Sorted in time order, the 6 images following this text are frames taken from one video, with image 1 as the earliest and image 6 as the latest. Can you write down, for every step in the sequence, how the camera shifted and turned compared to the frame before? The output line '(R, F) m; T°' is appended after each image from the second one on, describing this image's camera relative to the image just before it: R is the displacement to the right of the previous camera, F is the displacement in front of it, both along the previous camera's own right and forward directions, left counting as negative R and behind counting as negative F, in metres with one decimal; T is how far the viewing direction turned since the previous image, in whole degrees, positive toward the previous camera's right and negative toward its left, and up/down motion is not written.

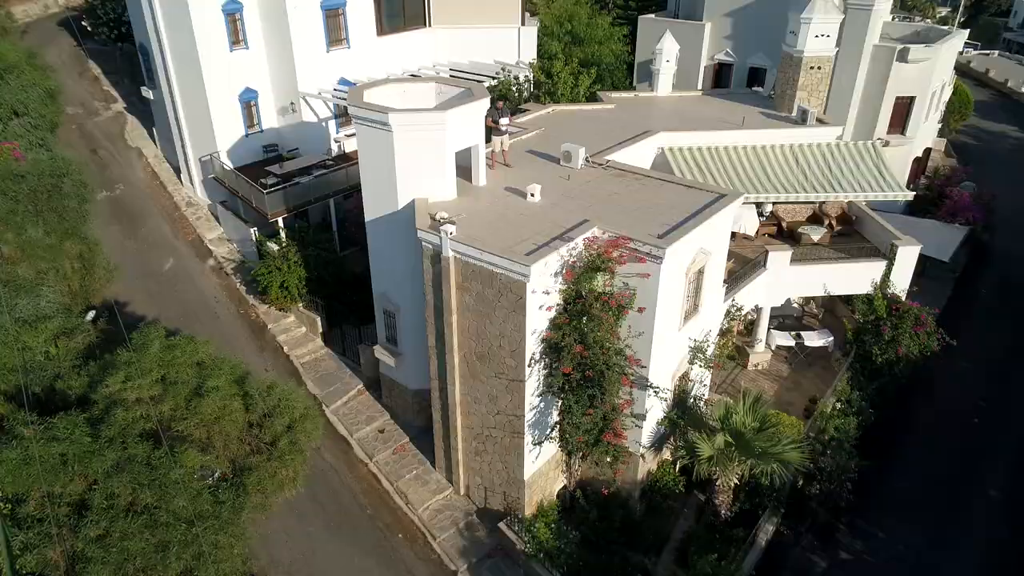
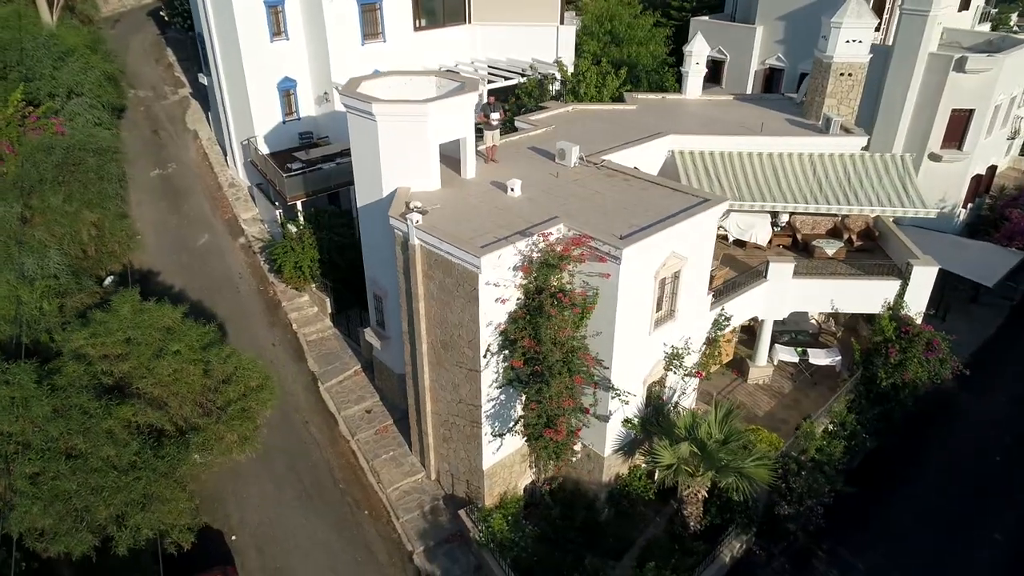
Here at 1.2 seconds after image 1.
(+2.9, 0.0) m; -7°
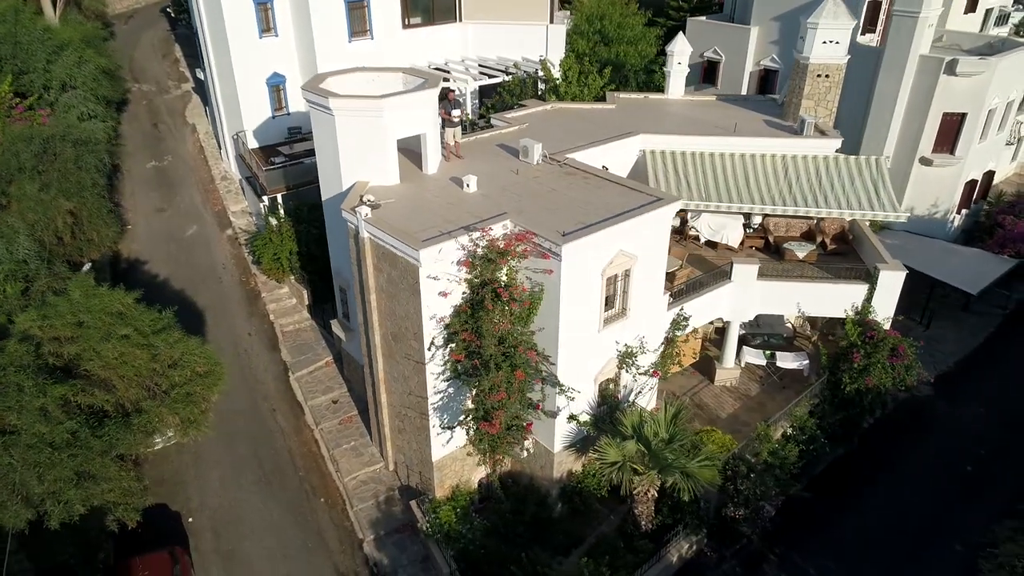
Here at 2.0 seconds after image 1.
(+1.9, -0.1) m; -2°
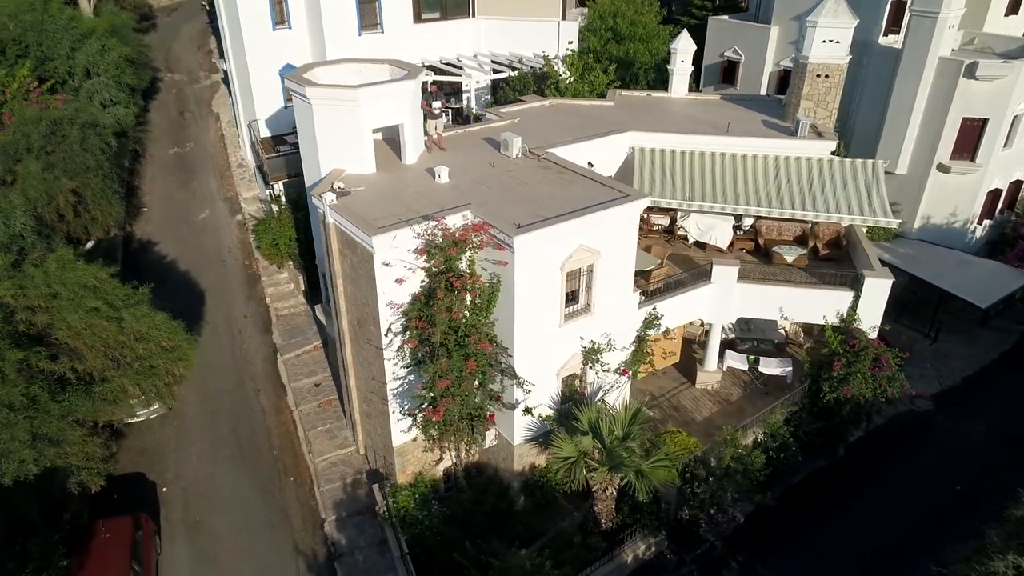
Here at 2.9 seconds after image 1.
(+2.2, 0.0) m; -4°
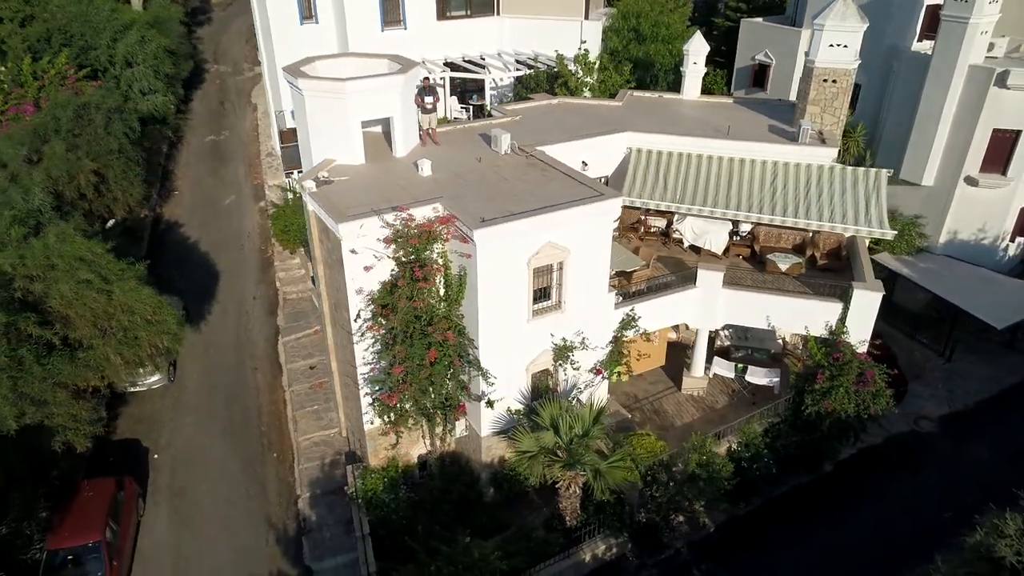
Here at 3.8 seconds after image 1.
(+2.3, -0.1) m; -5°
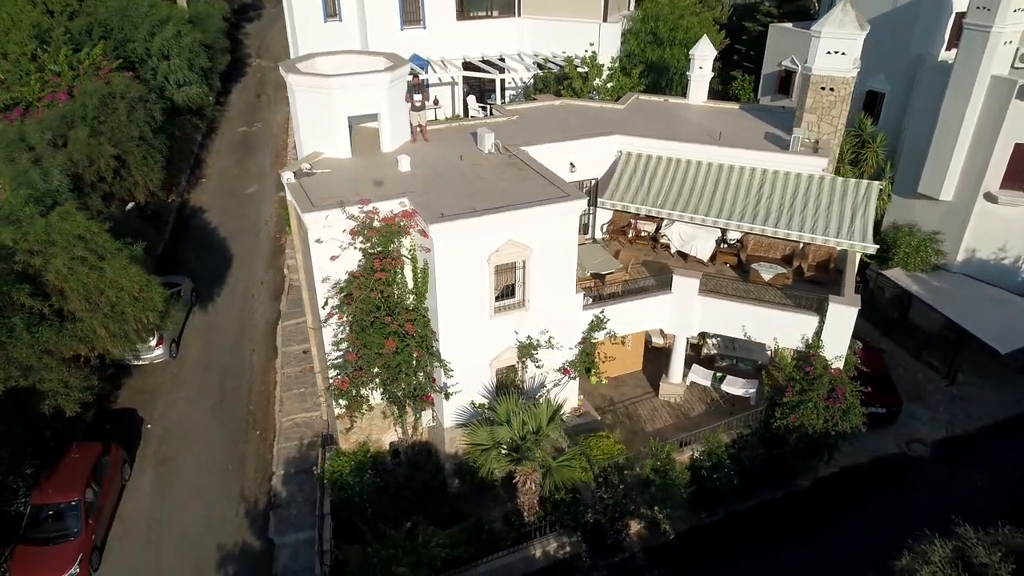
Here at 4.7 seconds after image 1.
(+2.5, -0.2) m; -5°
